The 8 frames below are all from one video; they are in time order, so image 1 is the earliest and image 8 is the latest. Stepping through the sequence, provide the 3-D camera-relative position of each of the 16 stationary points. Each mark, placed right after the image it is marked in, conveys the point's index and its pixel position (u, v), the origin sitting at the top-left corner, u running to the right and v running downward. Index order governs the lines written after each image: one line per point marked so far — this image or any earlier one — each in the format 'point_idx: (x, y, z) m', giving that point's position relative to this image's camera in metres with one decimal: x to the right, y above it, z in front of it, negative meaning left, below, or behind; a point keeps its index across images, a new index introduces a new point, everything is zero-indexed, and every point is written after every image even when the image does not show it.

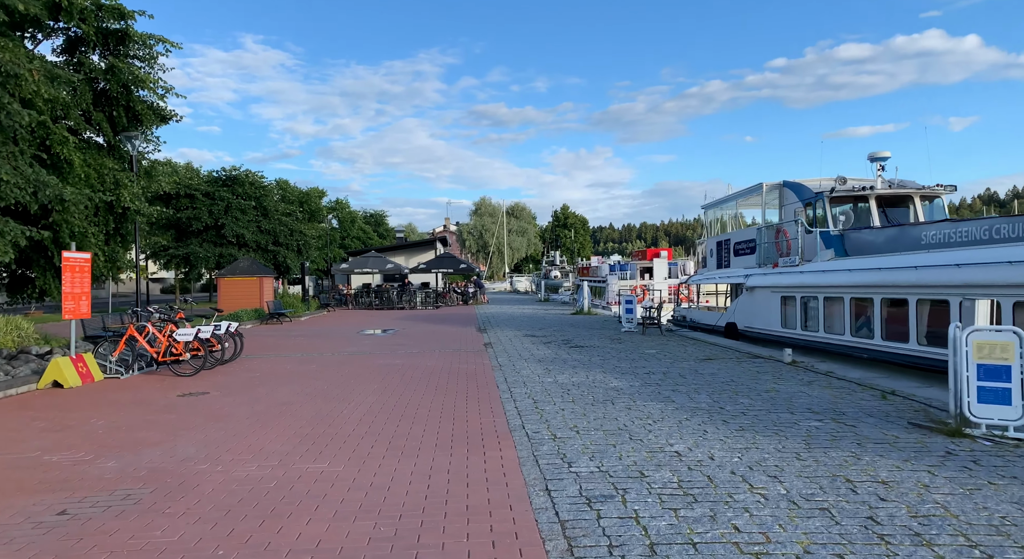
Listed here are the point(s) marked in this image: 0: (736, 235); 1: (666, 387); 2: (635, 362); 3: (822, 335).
0: (+6.5, +1.2, +18.4) m
1: (+2.2, -1.5, +9.2) m
2: (+2.3, -1.6, +11.9) m
3: (+6.3, -1.1, +13.0) m
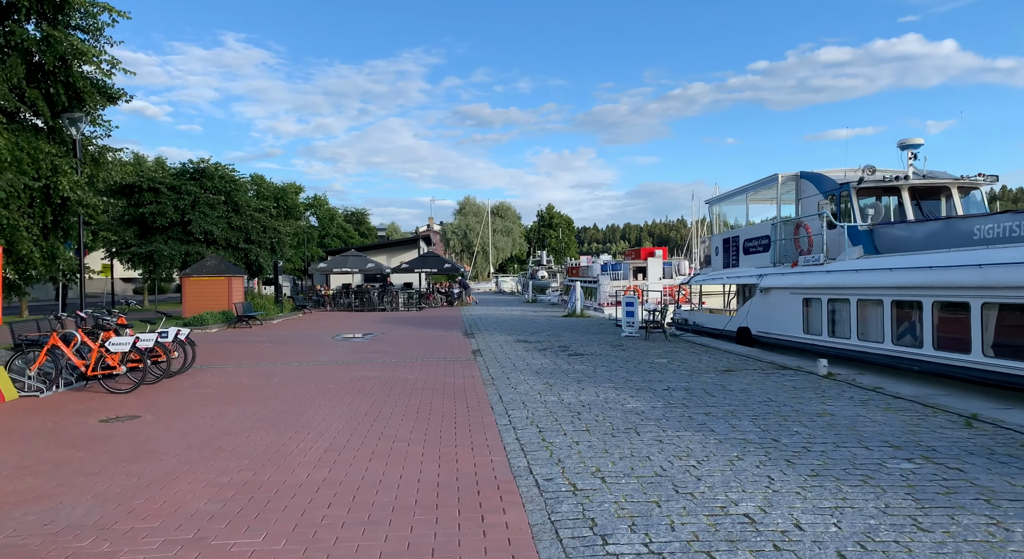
0: (+6.2, +1.2, +17.0) m
1: (+2.2, -1.5, +7.7) m
2: (+2.2, -1.6, +10.4) m
3: (+6.2, -1.1, +11.5) m
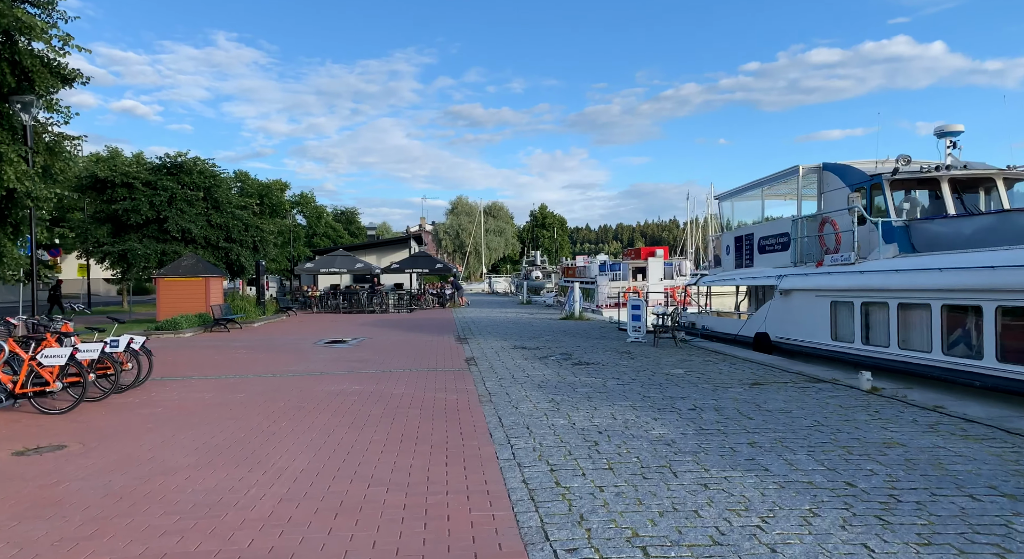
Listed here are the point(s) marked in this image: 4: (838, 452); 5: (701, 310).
0: (+6.1, +1.2, +15.7) m
1: (+2.2, -1.6, +6.4) m
2: (+2.2, -1.6, +9.1) m
3: (+6.2, -1.2, +10.3) m
4: (+2.9, -1.5, +5.8) m
5: (+5.6, -0.9, +19.2) m
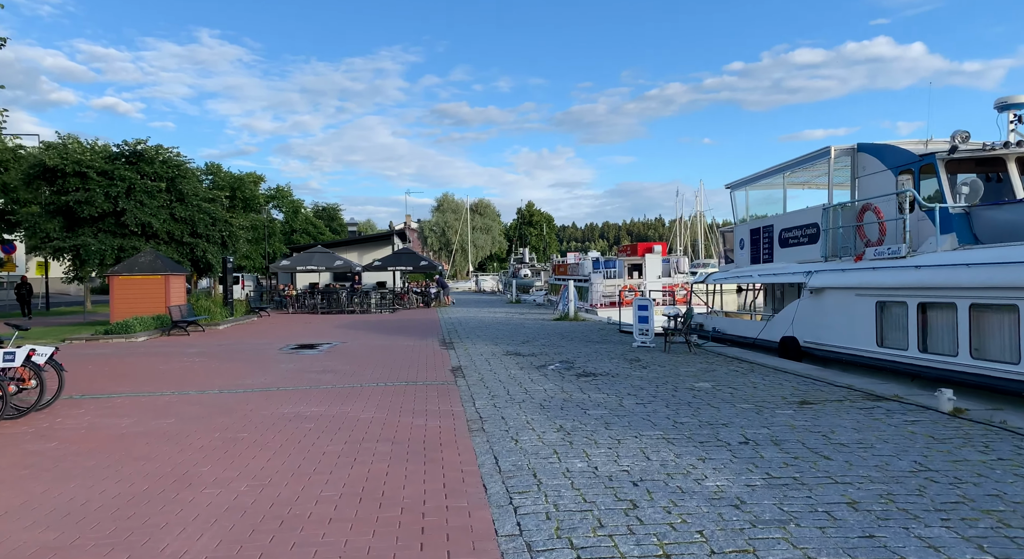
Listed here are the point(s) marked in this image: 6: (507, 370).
0: (+5.9, +1.3, +14.0) m
1: (+2.2, -1.5, +4.6) m
2: (+2.2, -1.5, +7.3) m
3: (+6.1, -1.1, +8.6) m
4: (+2.9, -1.5, +4.0) m
5: (+5.4, -0.8, +17.5) m
6: (-0.1, -1.6, +11.4) m
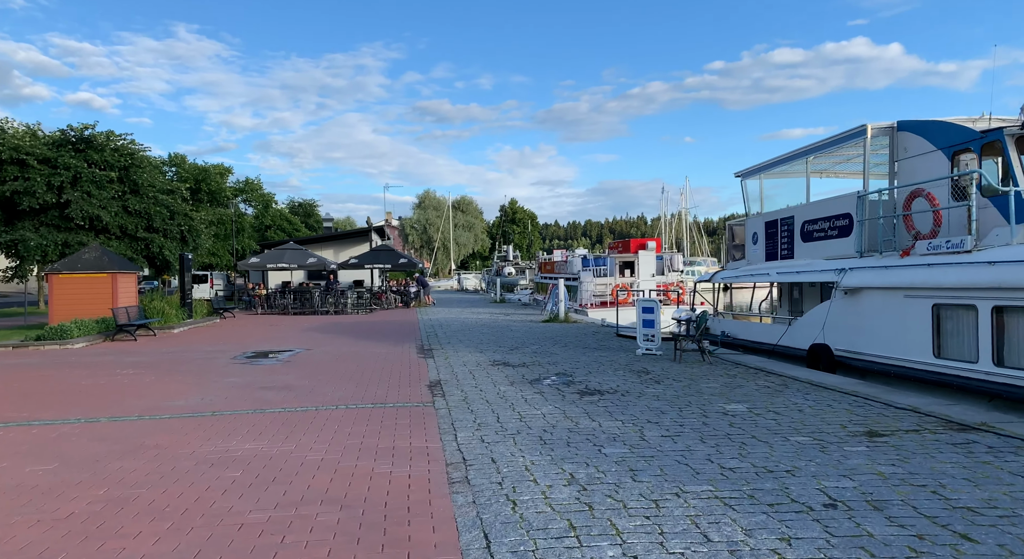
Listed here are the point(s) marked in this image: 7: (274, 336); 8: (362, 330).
0: (+5.7, +1.3, +12.4) m
1: (+2.3, -1.5, +2.9) m
2: (+2.1, -1.5, +5.6) m
3: (+6.0, -1.1, +7.0) m
4: (+3.0, -1.5, +2.3) m
5: (+5.0, -0.8, +15.9) m
6: (-0.2, -1.6, +9.6) m
7: (-6.9, -1.6, +18.6) m
8: (-4.6, -1.6, +19.9) m
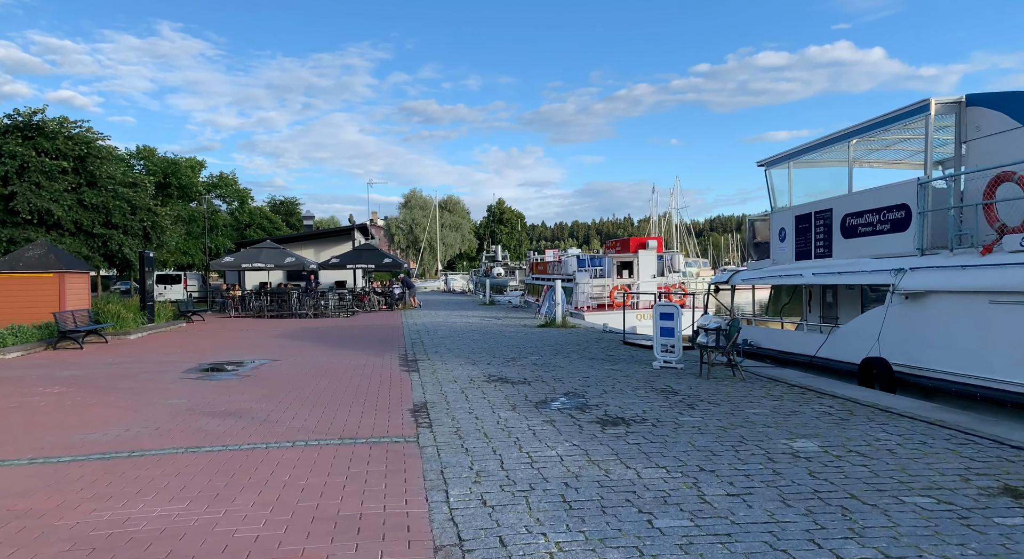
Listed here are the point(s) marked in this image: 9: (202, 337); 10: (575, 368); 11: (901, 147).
0: (+5.7, +1.3, +10.8) m
1: (+2.4, -1.5, +1.2) m
2: (+2.2, -1.5, +3.9) m
3: (+6.1, -1.1, +5.4) m
4: (+3.2, -1.5, +0.6) m
5: (+4.9, -0.8, +14.2) m
6: (-0.2, -1.6, +7.8) m
7: (-7.0, -1.7, +16.8) m
8: (-4.8, -1.6, +18.1) m
9: (-8.9, -1.6, +18.5) m
10: (+1.1, -1.5, +11.2) m
11: (+7.4, +2.5, +12.3) m
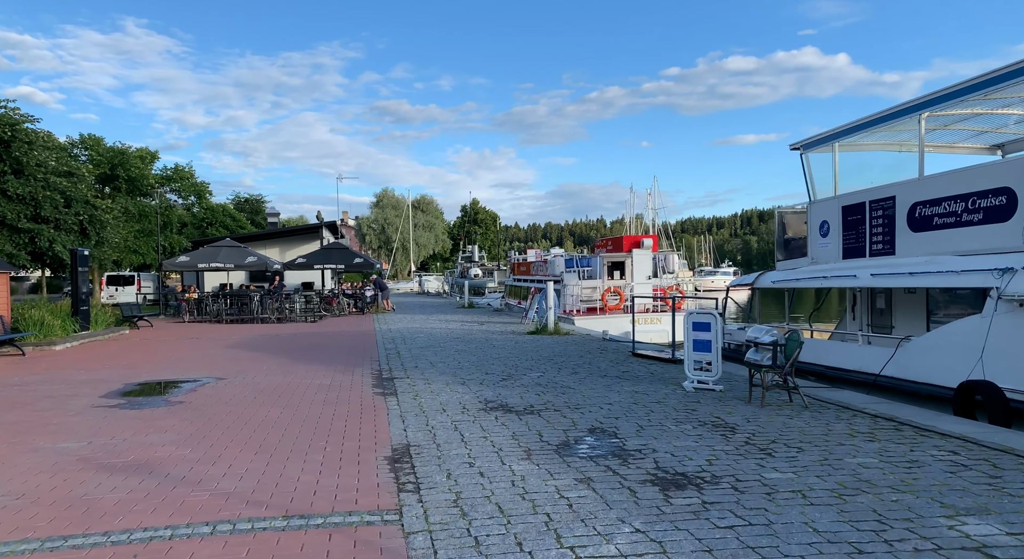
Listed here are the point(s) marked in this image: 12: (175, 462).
0: (+5.7, +1.2, +8.9) m
1: (+2.8, -1.6, -0.8) m
2: (+2.5, -1.6, +1.9) m
3: (+6.3, -1.1, +3.5) m
4: (+3.6, -1.5, -1.3) m
5: (+4.8, -0.9, +12.3) m
6: (-0.1, -1.6, +5.7) m
7: (-7.3, -1.7, +14.4) m
8: (-5.1, -1.6, +15.8) m
9: (-9.2, -1.7, +16.1) m
10: (+1.1, -1.6, +9.1) m
11: (+7.3, +2.5, +10.5) m
12: (-3.2, -1.7, +6.1) m
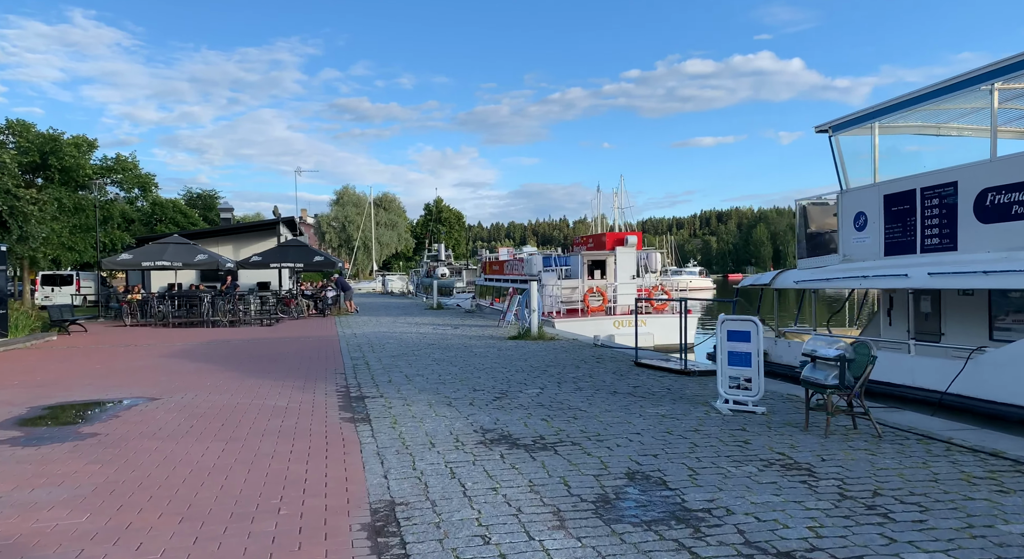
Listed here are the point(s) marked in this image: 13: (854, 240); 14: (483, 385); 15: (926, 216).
0: (+5.7, +1.2, +7.6) m
1: (+3.4, -1.6, -2.2) m
2: (+2.9, -1.6, +0.4) m
3: (+6.6, -1.1, +2.3) m
4: (+4.2, -1.5, -2.7) m
5: (+4.6, -0.9, +11.0) m
6: (+0.1, -1.6, +4.1) m
7: (-7.6, -1.7, +12.3) m
8: (-5.5, -1.6, +13.8) m
9: (-9.6, -1.7, +13.9) m
10: (+1.1, -1.6, +7.5) m
11: (+7.2, +2.5, +9.3) m
12: (-3.0, -1.7, +4.3) m
13: (+5.2, +0.6, +9.8) m
14: (-0.4, -1.6, +9.6) m
15: (+5.5, +0.8, +8.4) m
